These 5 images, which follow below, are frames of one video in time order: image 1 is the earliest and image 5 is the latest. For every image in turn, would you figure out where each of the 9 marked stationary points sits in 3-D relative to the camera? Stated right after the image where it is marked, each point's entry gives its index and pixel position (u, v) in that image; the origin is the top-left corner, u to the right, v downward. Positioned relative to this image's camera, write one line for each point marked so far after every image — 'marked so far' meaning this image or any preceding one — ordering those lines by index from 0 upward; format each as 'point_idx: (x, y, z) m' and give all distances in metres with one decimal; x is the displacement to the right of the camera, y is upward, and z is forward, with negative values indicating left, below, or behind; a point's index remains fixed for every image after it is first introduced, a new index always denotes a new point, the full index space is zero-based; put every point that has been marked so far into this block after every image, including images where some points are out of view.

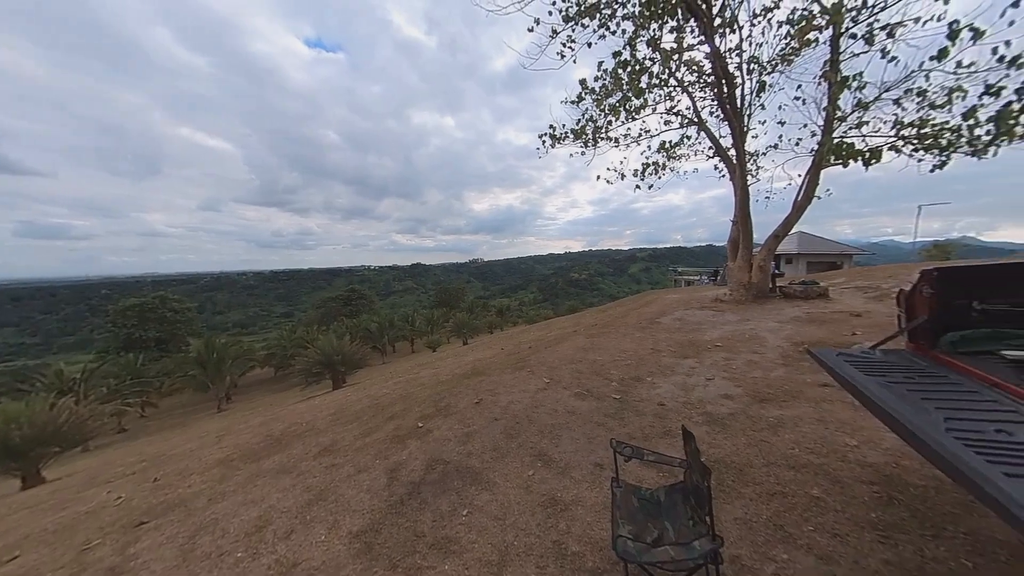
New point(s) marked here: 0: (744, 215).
0: (+6.1, +1.9, +8.5) m
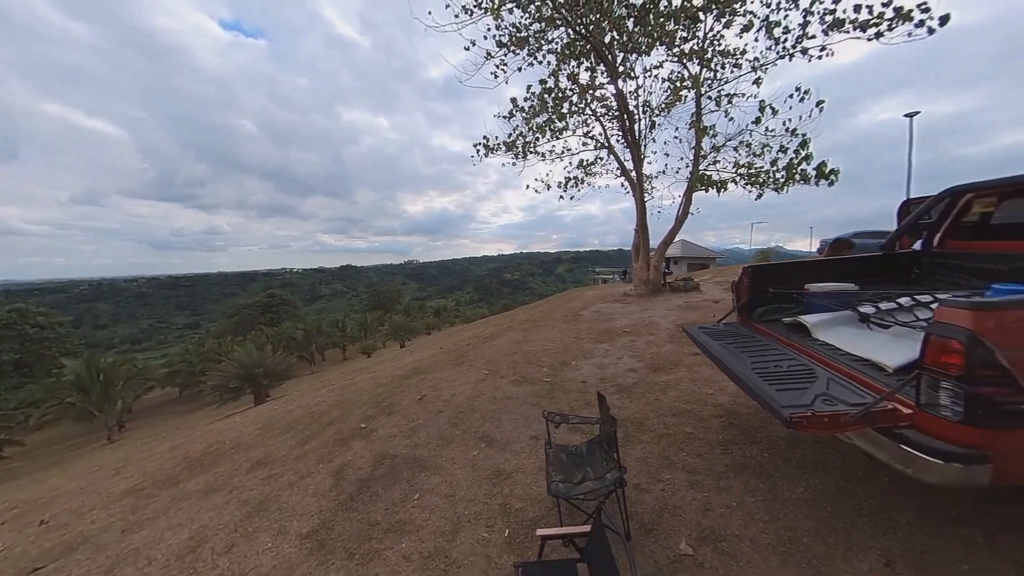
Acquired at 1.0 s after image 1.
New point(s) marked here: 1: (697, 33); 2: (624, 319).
0: (+4.2, +2.0, +10.1) m
1: (+3.9, +5.2, +6.7) m
2: (+2.8, -0.8, +7.8) m
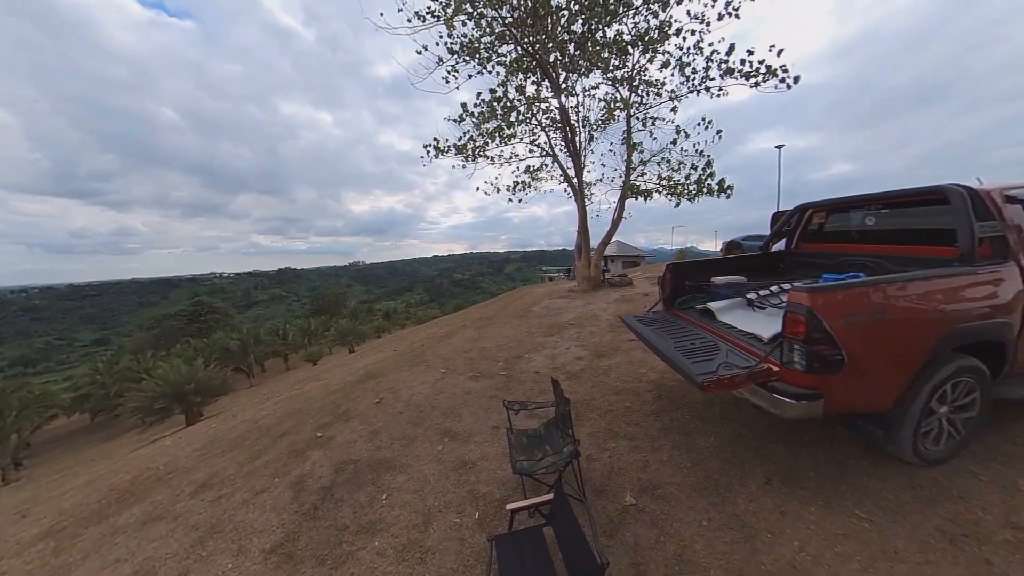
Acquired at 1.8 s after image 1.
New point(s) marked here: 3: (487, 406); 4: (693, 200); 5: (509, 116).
0: (+2.5, +2.1, +11.0) m
1: (+2.7, +5.3, +7.6) m
2: (+1.6, -0.7, +8.5) m
3: (-0.4, -1.8, +5.0) m
4: (+5.4, +2.7, +9.5) m
5: (-0.1, +4.4, +8.1) m
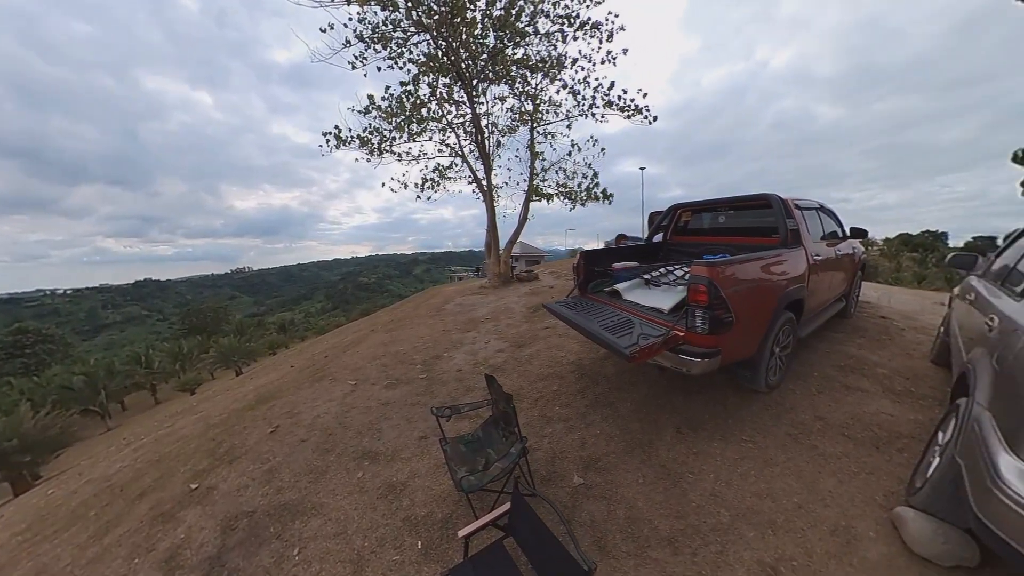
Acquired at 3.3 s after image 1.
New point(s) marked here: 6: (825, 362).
0: (-0.6, +2.2, +11.5) m
1: (+0.5, +5.4, +8.3) m
2: (-0.6, -0.7, +8.9) m
3: (-1.4, -1.9, +5.0) m
4: (+2.6, +2.9, +11.0) m
5: (-2.3, +4.3, +7.9) m
6: (+4.2, -1.0, +4.3) m
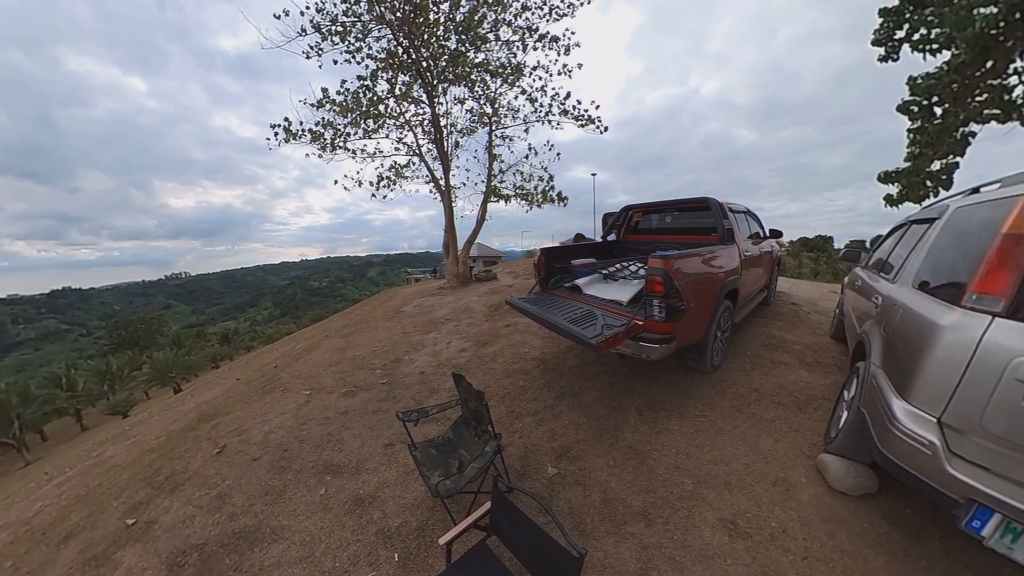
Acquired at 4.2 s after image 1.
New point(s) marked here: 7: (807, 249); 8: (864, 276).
0: (-2.1, +2.1, +11.5) m
1: (-0.6, +5.4, +8.5) m
2: (-1.6, -0.7, +8.9) m
3: (-1.7, -1.9, +4.9) m
4: (+1.2, +2.9, +11.4) m
5: (-3.2, +4.2, +7.7) m
6: (+3.9, -0.9, +5.1) m
7: (+18.0, +2.4, +19.4) m
8: (+4.6, +0.1, +4.2) m
